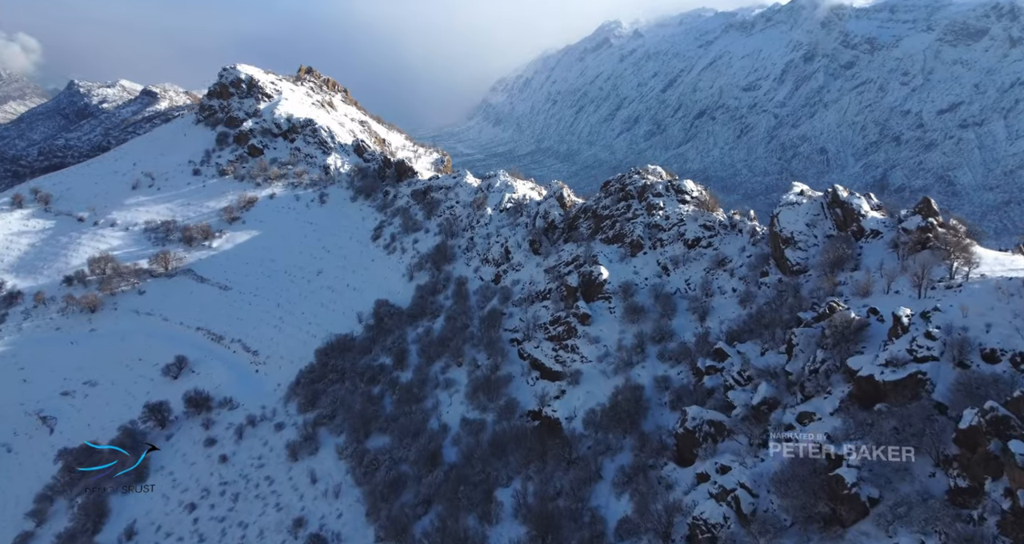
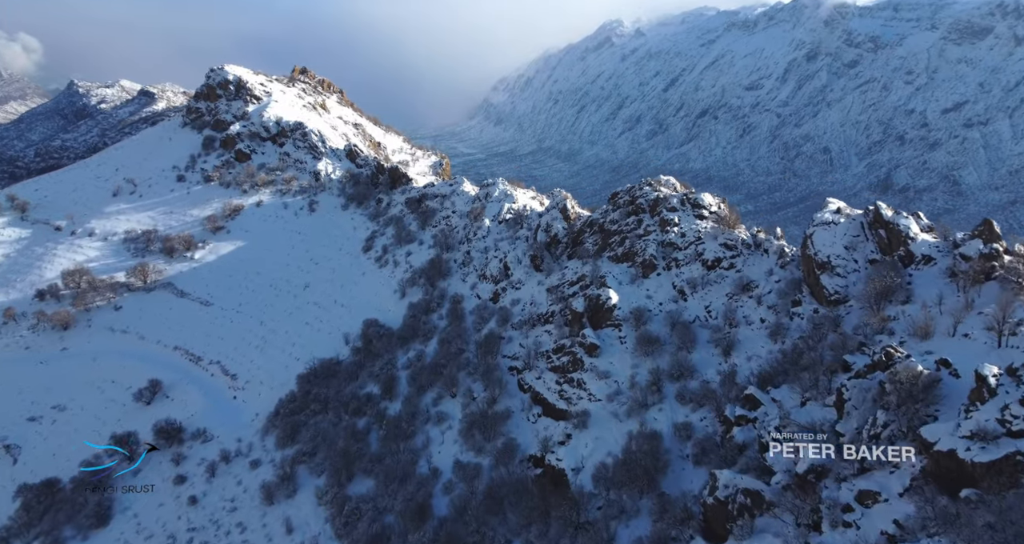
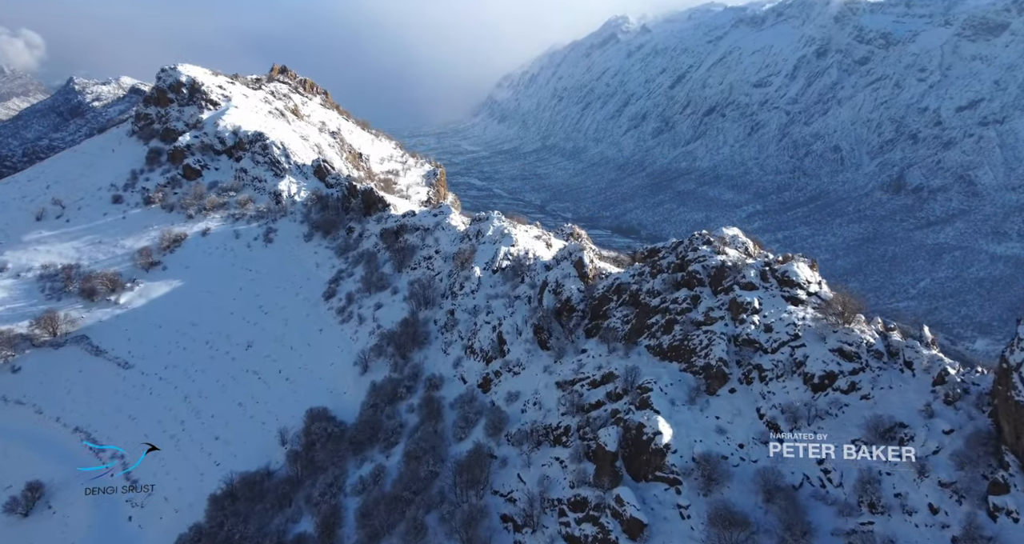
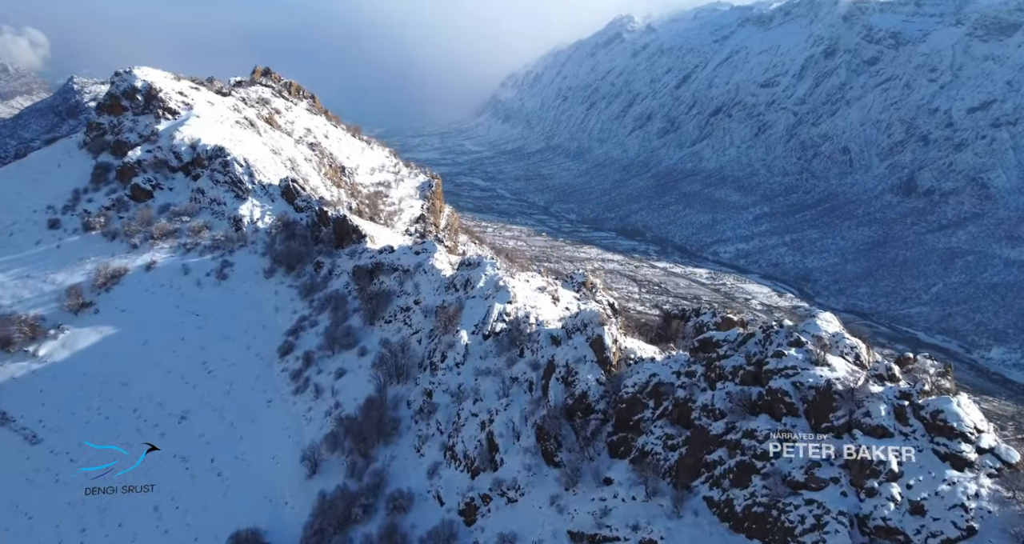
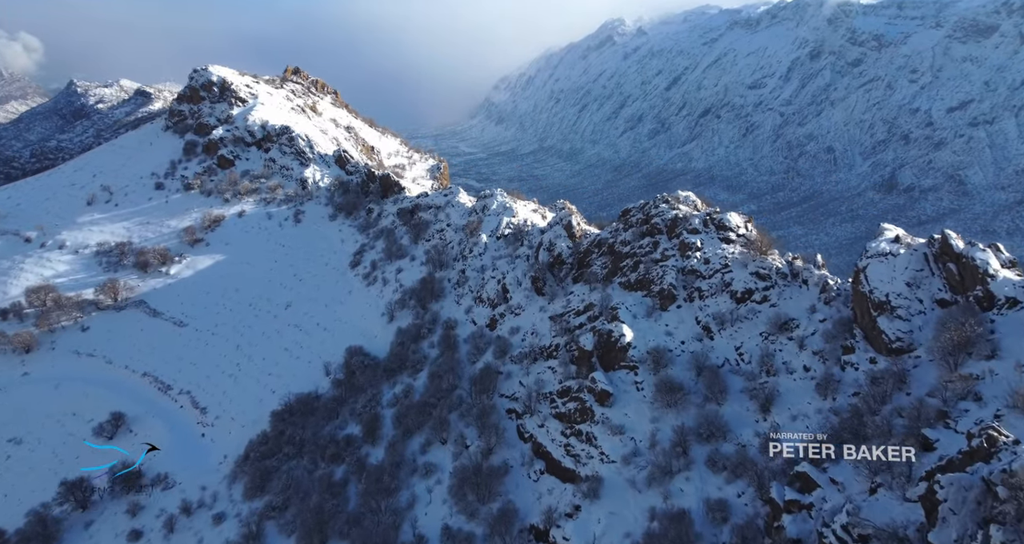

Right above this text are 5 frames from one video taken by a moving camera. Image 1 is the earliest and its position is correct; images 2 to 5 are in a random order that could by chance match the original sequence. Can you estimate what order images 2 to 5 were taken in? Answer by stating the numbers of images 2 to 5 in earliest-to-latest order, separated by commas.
2, 5, 3, 4
